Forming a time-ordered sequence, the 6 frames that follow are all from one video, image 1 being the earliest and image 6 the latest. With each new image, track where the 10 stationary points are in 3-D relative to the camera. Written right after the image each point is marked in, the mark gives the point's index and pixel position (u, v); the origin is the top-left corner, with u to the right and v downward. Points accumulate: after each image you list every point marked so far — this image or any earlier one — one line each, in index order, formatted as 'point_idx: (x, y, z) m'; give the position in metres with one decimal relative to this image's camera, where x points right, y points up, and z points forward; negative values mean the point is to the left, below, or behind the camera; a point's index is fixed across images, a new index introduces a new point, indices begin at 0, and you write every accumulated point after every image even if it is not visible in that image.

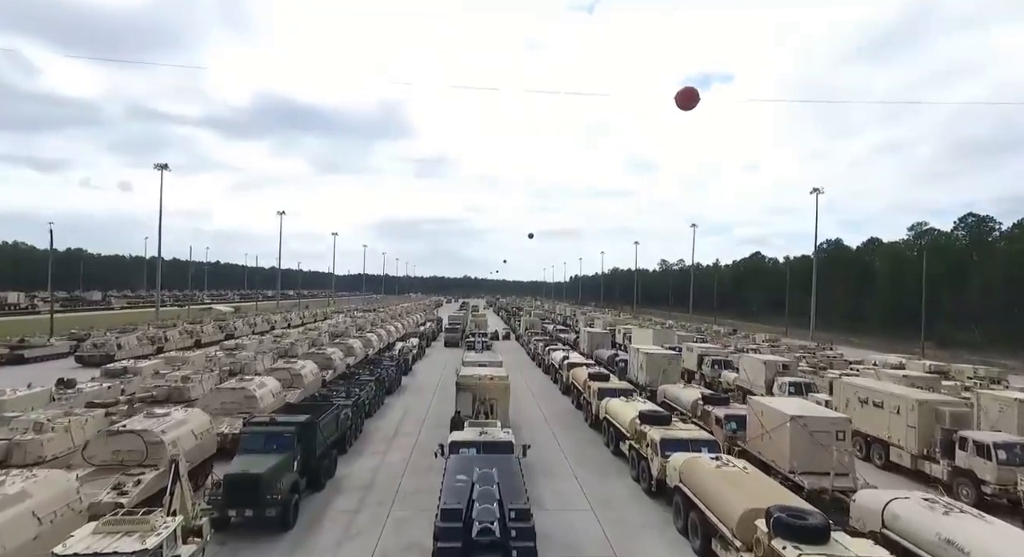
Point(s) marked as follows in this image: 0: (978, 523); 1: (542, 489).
0: (+8.3, -4.4, +9.7) m
1: (+0.9, -6.4, +16.5) m
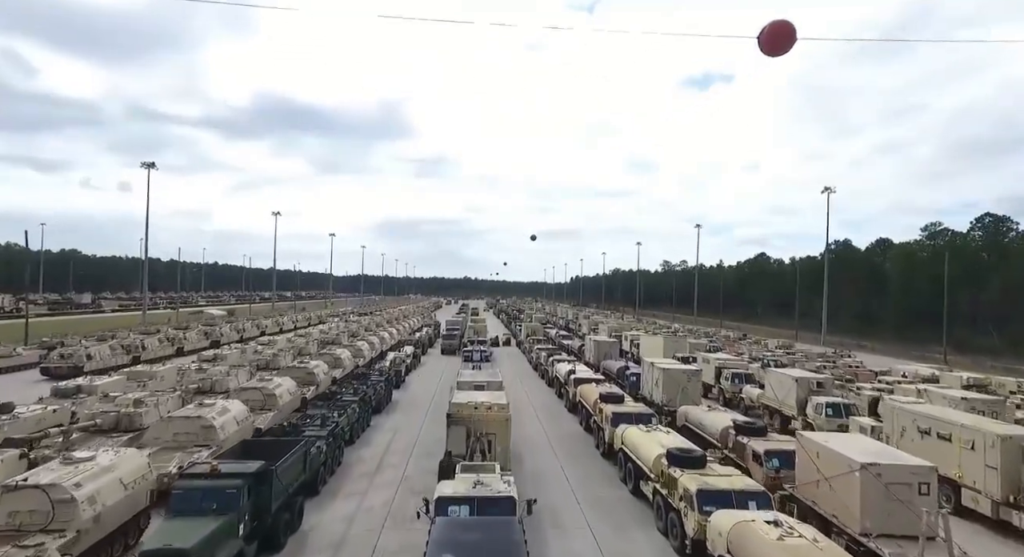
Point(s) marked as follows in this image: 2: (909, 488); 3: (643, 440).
0: (+8.3, -4.6, +6.9) m
1: (+1.0, -6.7, +13.7) m
2: (+8.2, -4.3, +11.3) m
3: (+4.0, -5.0, +16.8) m
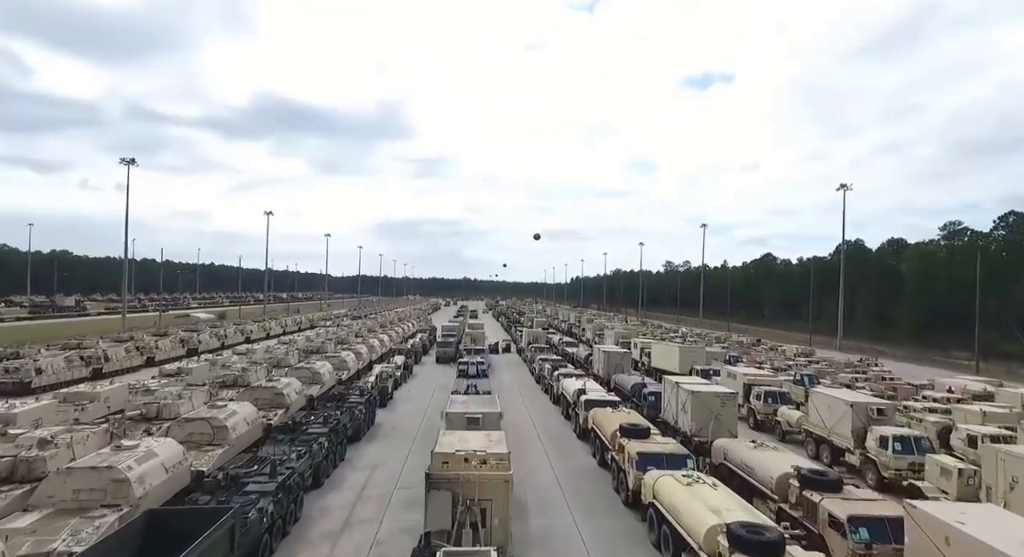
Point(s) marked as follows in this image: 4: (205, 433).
0: (+8.4, -4.9, +3.1) m
1: (+1.0, -6.9, +9.9) m
2: (+8.3, -4.6, +7.5) m
3: (+4.1, -5.2, +13.0) m
4: (-10.2, -5.1, +18.1) m
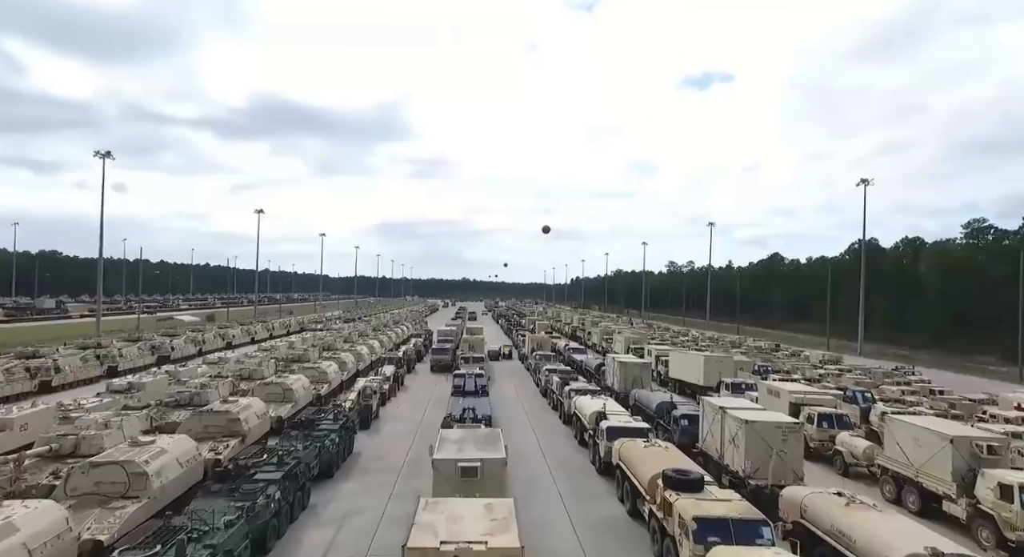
0: (+8.6, -4.9, -1.2) m
1: (+1.2, -6.9, +5.6) m
2: (+8.5, -4.5, +3.2) m
3: (+4.3, -5.2, +8.7) m
4: (-10.0, -5.1, +13.8) m
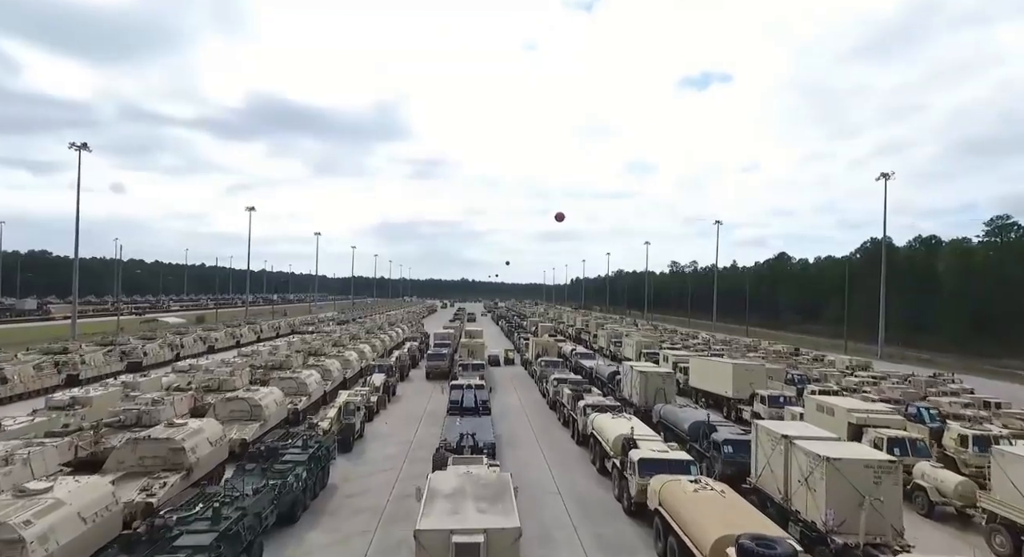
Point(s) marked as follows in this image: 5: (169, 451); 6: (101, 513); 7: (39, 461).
0: (+8.9, -4.7, -4.9) m
1: (+1.5, -6.8, +1.8) m
2: (+8.8, -4.4, -0.5) m
3: (+4.6, -5.1, +5.0) m
4: (-9.8, -5.0, +10.1) m
5: (-10.1, -5.1, +16.1) m
6: (-9.2, -5.3, +12.6) m
7: (-12.9, -5.0, +15.0) m
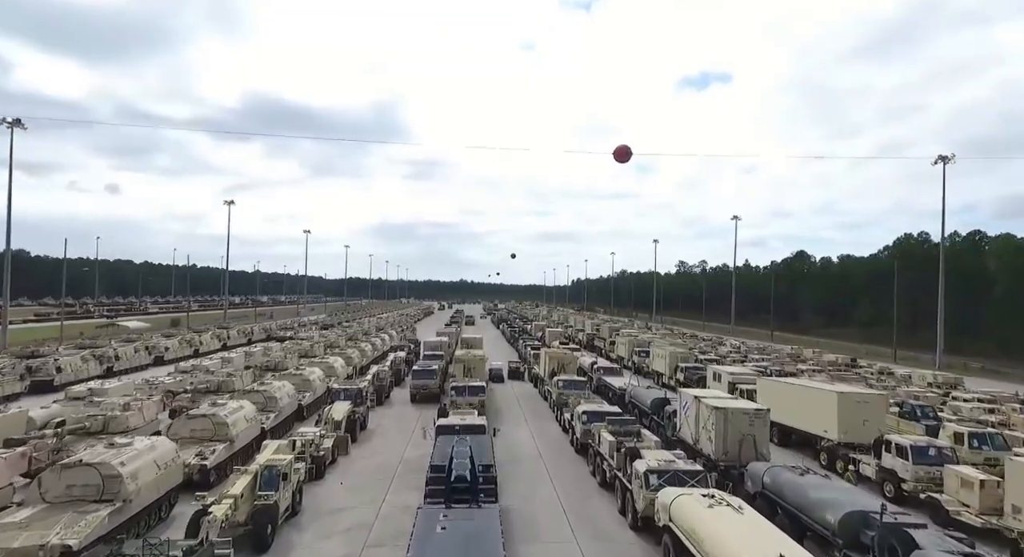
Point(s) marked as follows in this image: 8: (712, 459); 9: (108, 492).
0: (+9.5, -4.4, -13.6) m
1: (+2.1, -6.4, -6.8) m
2: (+9.4, -4.1, -9.2) m
3: (+5.1, -4.8, -3.7) m
4: (-9.2, -4.7, +1.4) m
5: (-9.5, -4.8, +7.4) m
6: (-8.7, -5.0, +3.9) m
7: (-12.4, -4.7, +6.3) m
8: (+6.6, -5.9, +17.9) m
9: (-9.9, -5.2, +13.3) m
